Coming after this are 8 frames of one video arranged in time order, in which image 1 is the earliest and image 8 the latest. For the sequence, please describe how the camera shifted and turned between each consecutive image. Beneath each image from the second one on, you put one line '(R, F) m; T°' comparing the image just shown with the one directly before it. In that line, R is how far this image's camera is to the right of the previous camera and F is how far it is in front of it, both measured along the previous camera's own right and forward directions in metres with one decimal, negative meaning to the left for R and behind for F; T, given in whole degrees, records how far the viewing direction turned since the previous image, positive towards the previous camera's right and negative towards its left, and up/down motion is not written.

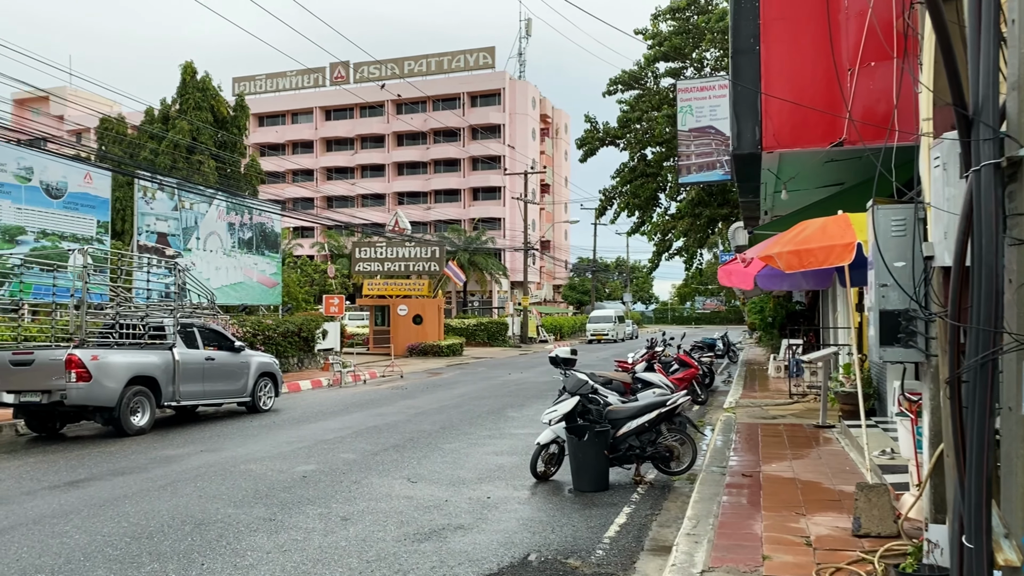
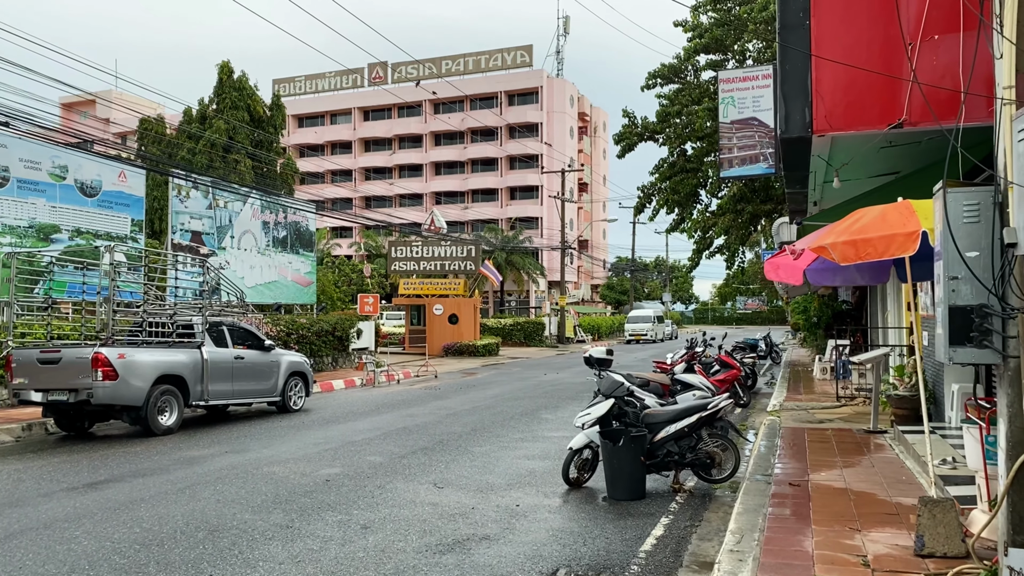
(+0.1, +0.4) m; -3°
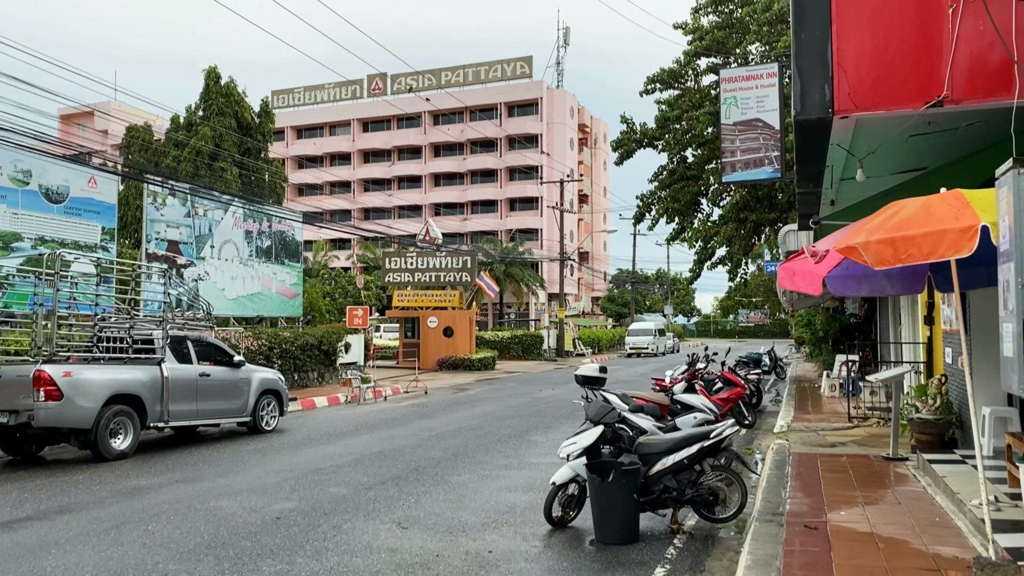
(+0.2, +0.9) m; 0°
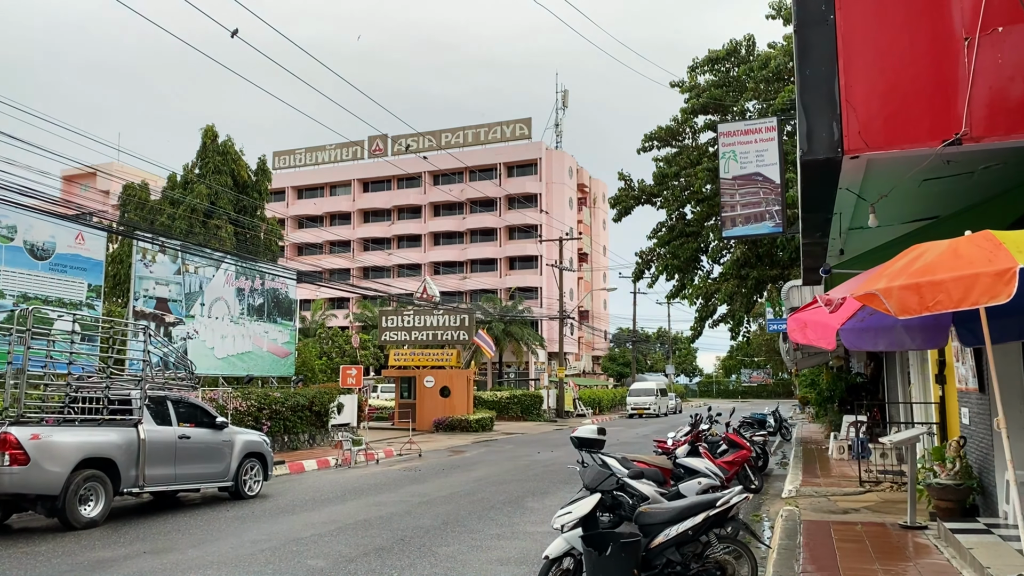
(+0.1, +0.4) m; 0°
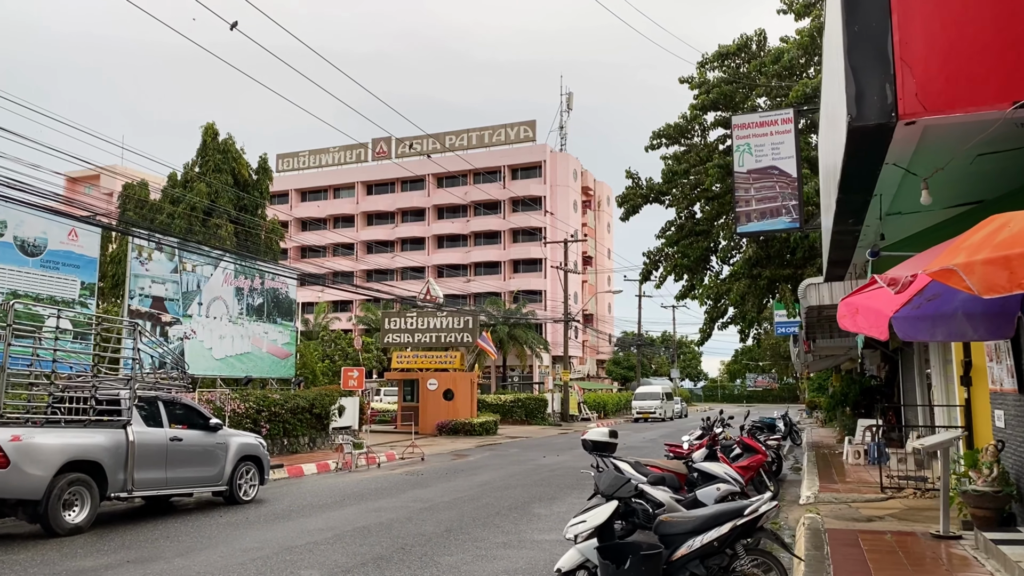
(0.0, +0.5) m; 0°
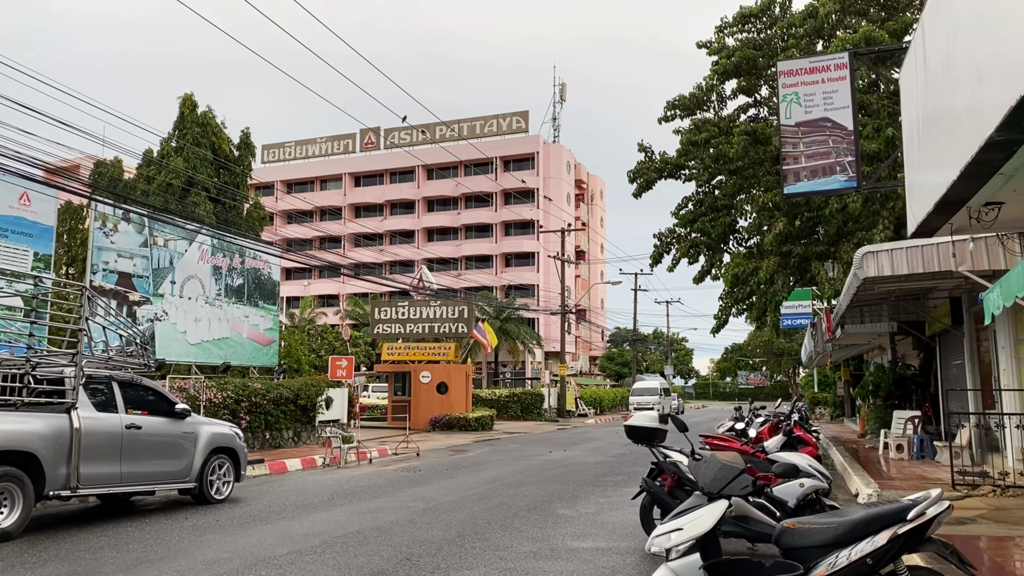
(-0.4, +1.6) m; +1°
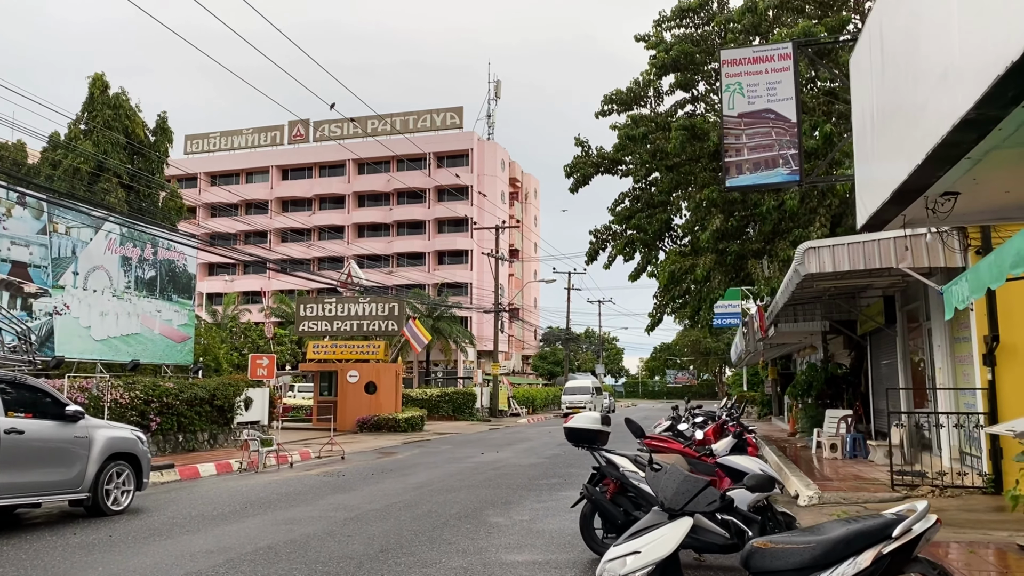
(0.0, +0.6) m; +5°
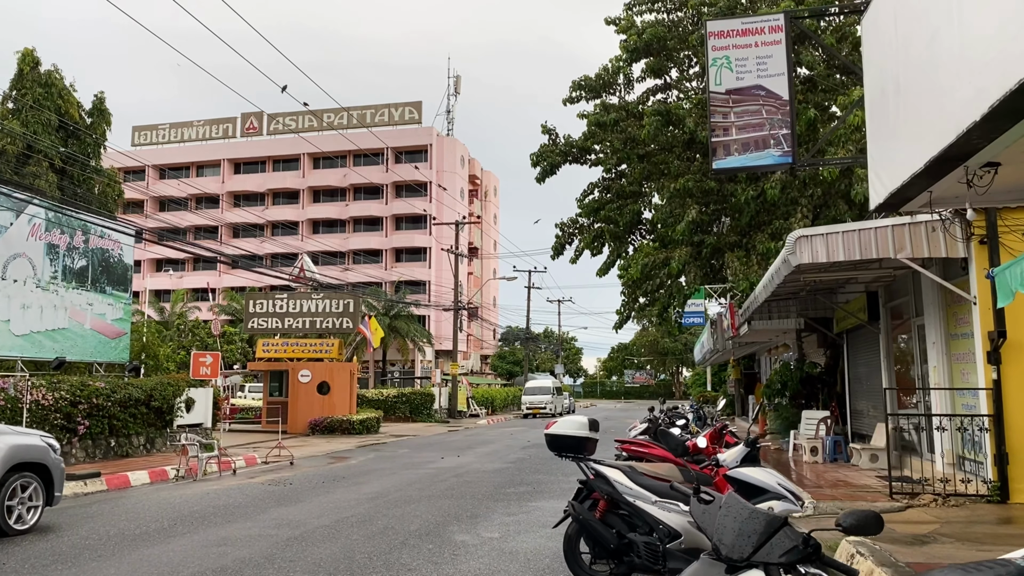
(-0.1, +1.0) m; +3°
